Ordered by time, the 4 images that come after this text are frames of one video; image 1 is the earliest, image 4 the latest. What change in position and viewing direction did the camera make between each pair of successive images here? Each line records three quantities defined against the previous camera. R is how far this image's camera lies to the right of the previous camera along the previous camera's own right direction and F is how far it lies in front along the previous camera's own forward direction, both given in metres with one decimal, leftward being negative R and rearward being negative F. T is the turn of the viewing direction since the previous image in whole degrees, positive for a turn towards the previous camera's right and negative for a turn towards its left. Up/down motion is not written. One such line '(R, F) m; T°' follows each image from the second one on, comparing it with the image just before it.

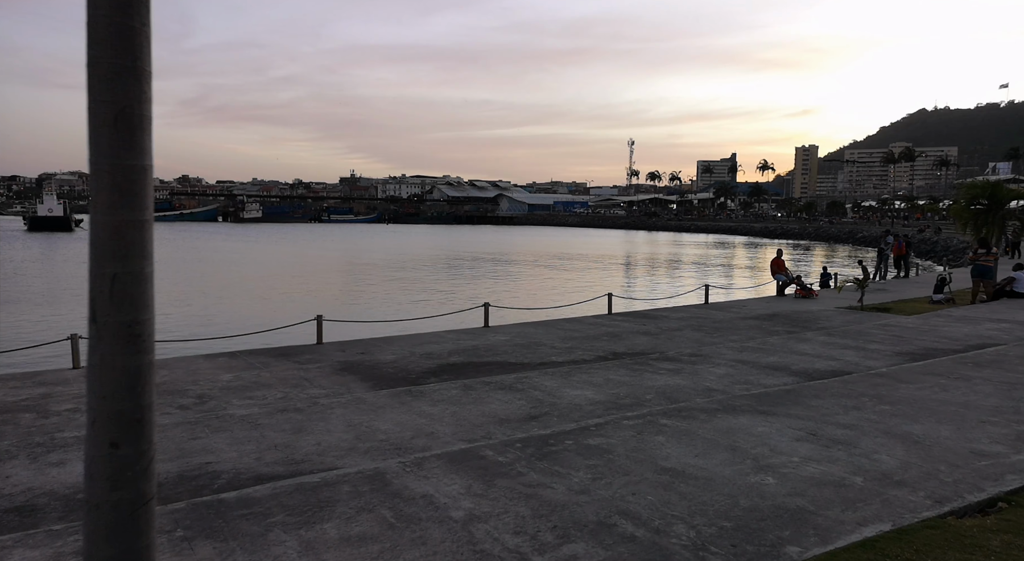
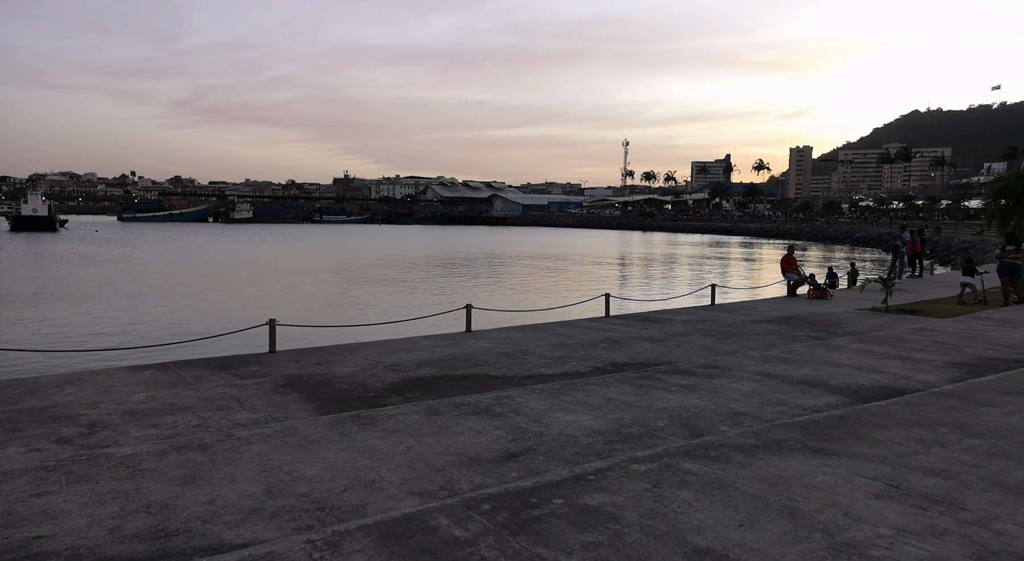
(+0.2, +1.9) m; 0°
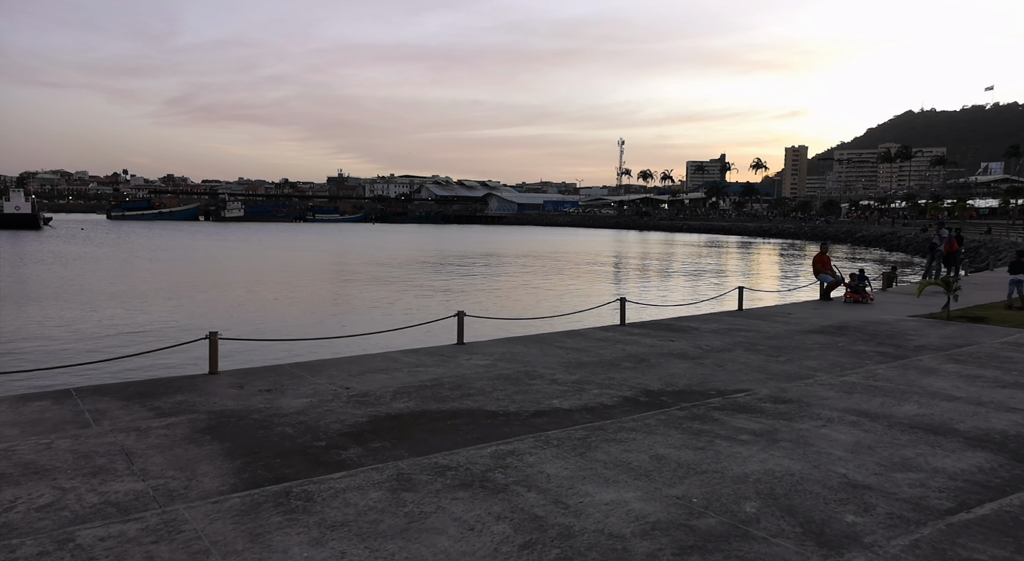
(-0.1, +2.5) m; 0°
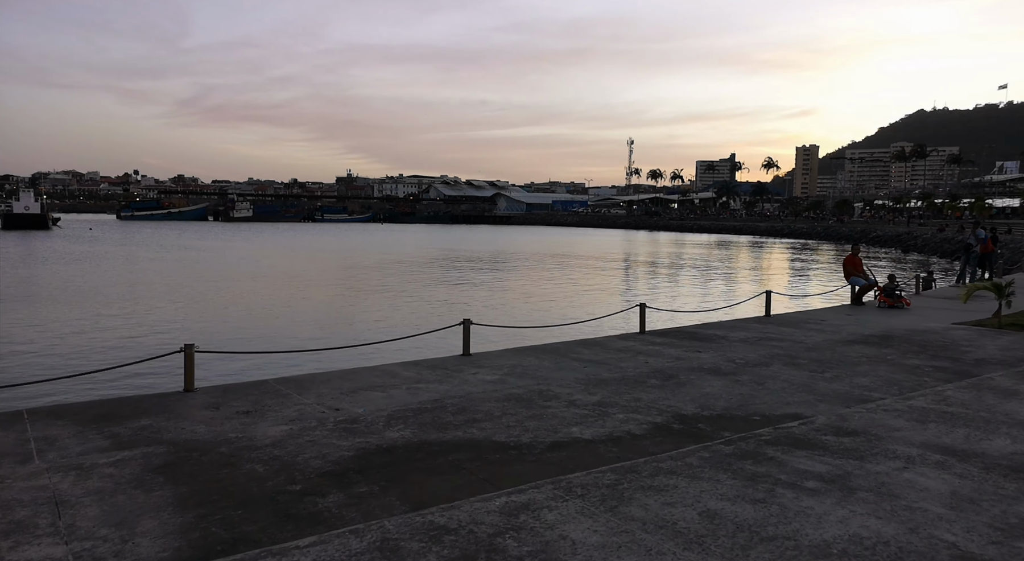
(0.0, +1.1) m; -1°
